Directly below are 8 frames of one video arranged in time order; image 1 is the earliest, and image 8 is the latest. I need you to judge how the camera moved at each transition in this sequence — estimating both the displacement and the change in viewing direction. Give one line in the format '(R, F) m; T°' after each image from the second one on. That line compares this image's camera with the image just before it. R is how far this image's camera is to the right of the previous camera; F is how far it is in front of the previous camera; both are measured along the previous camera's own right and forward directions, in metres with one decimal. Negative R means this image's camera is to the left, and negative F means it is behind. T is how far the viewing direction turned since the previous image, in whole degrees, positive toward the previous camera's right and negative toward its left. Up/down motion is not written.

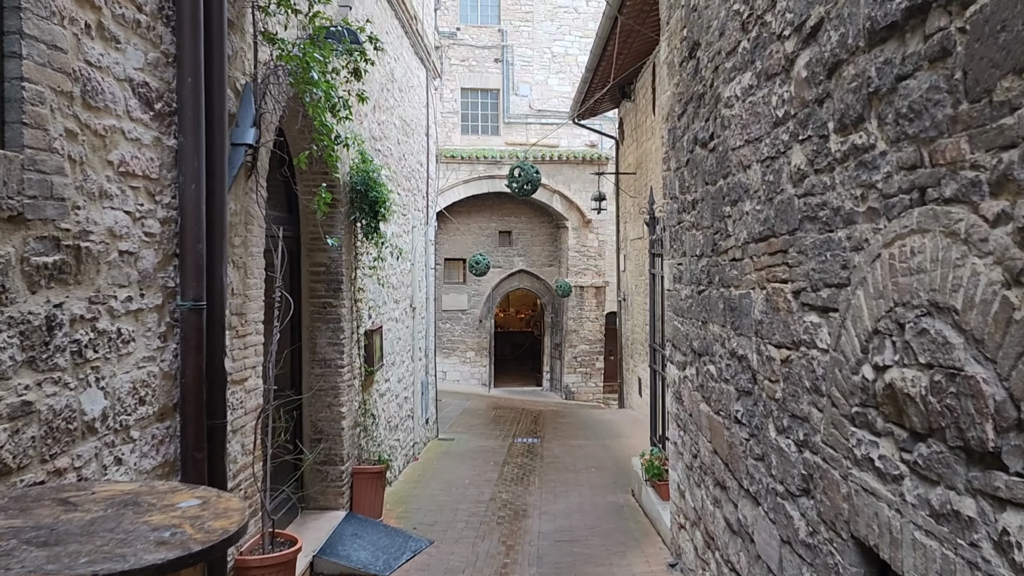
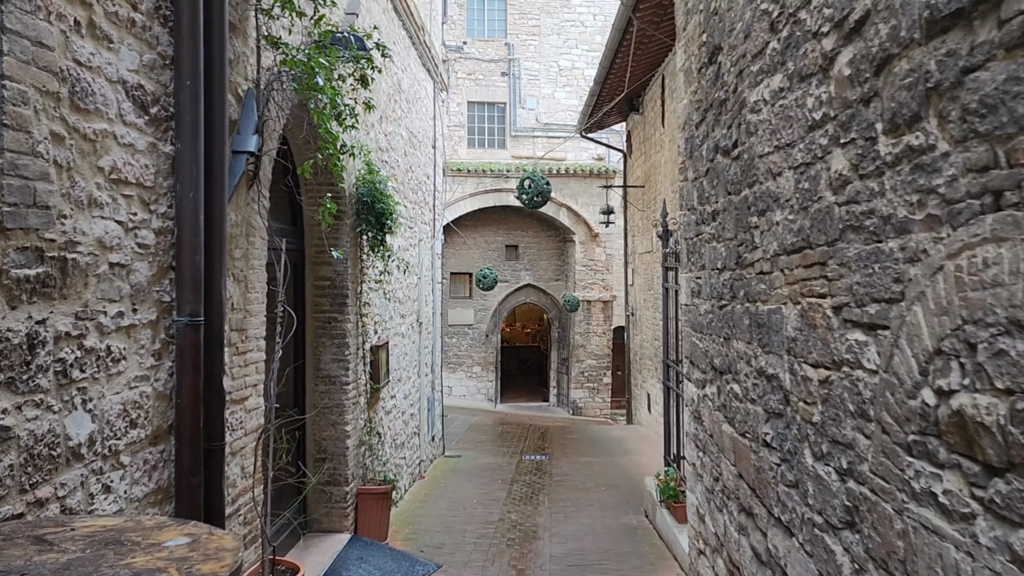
(0.0, +0.2) m; 0°
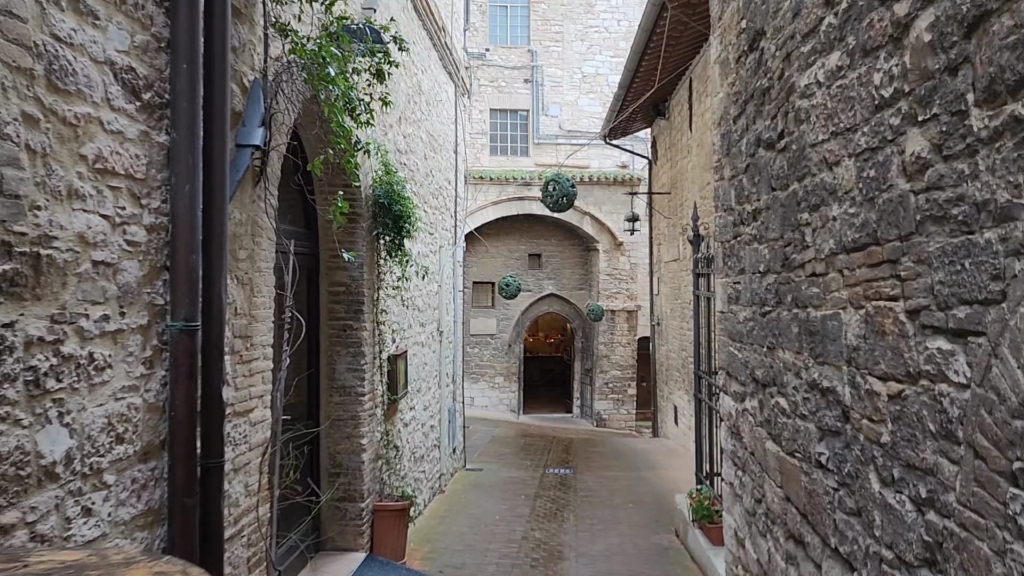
(0.0, +0.2) m; -2°
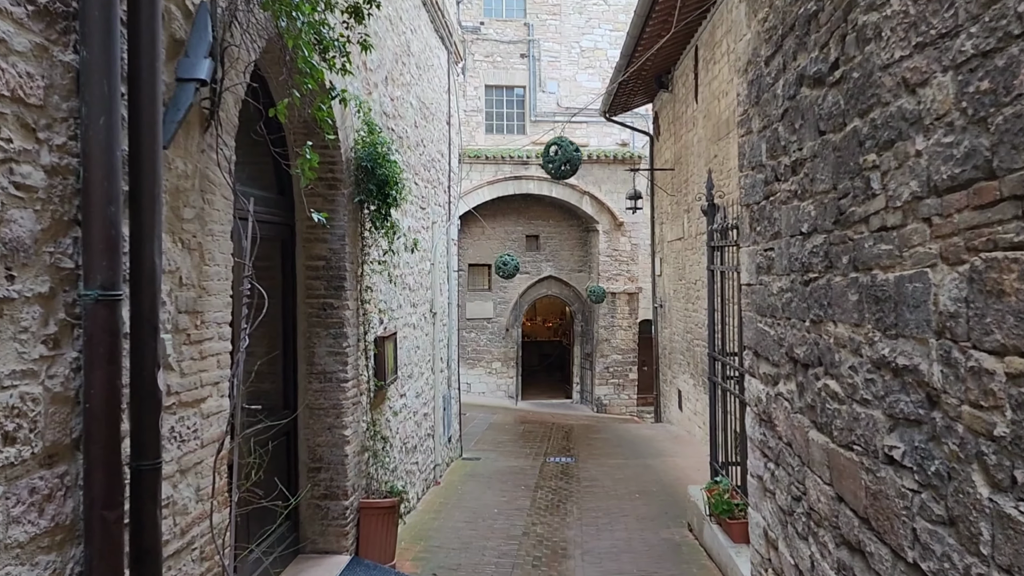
(0.0, +0.5) m; 0°
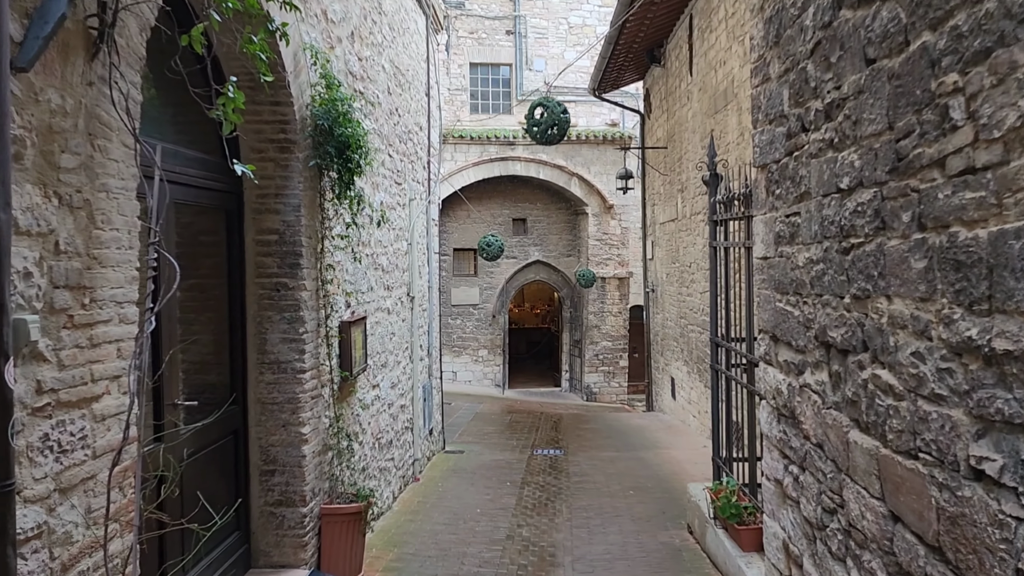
(0.0, +0.5) m; +1°
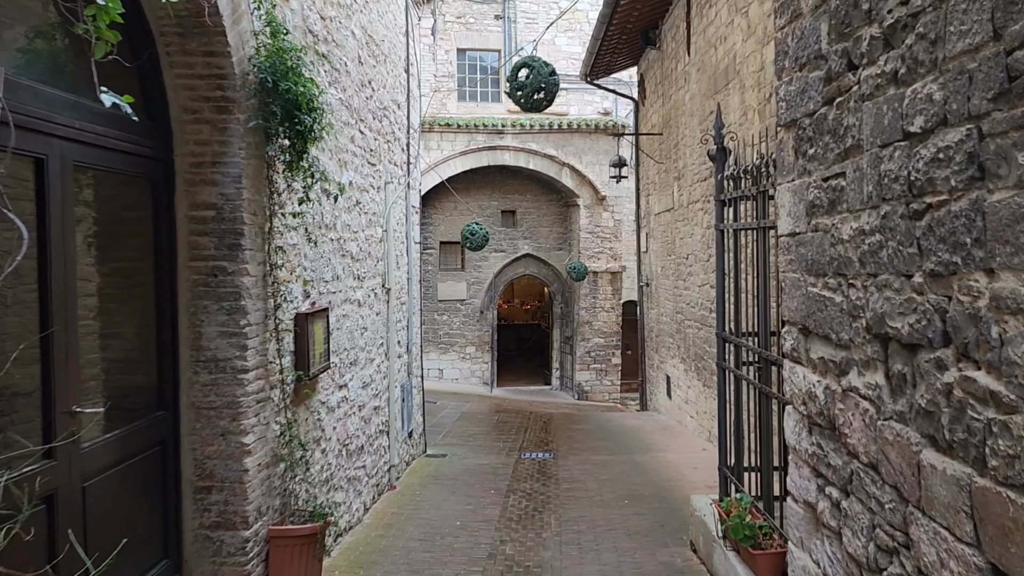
(+0.1, +0.5) m; +1°
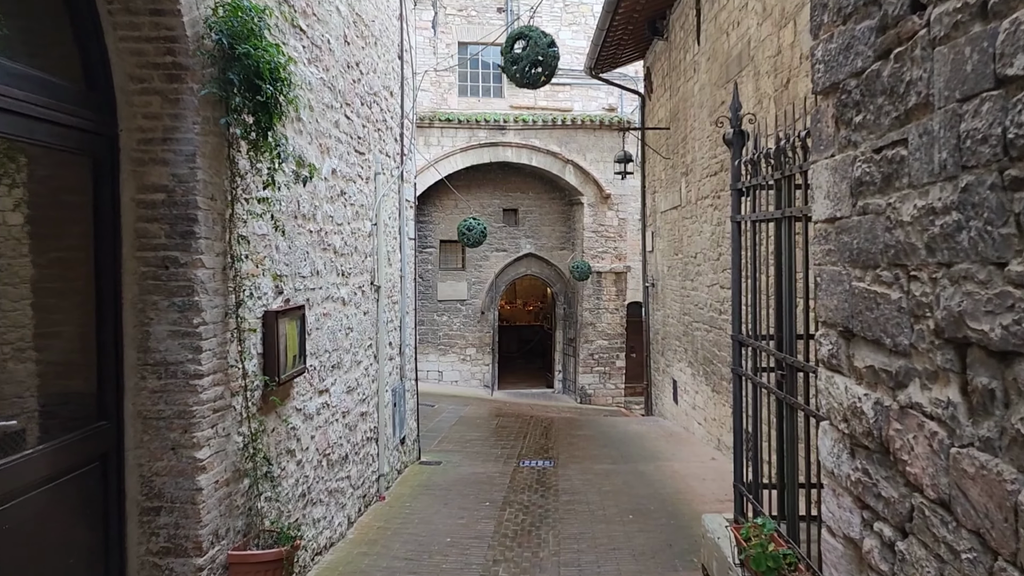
(0.0, +0.4) m; 0°
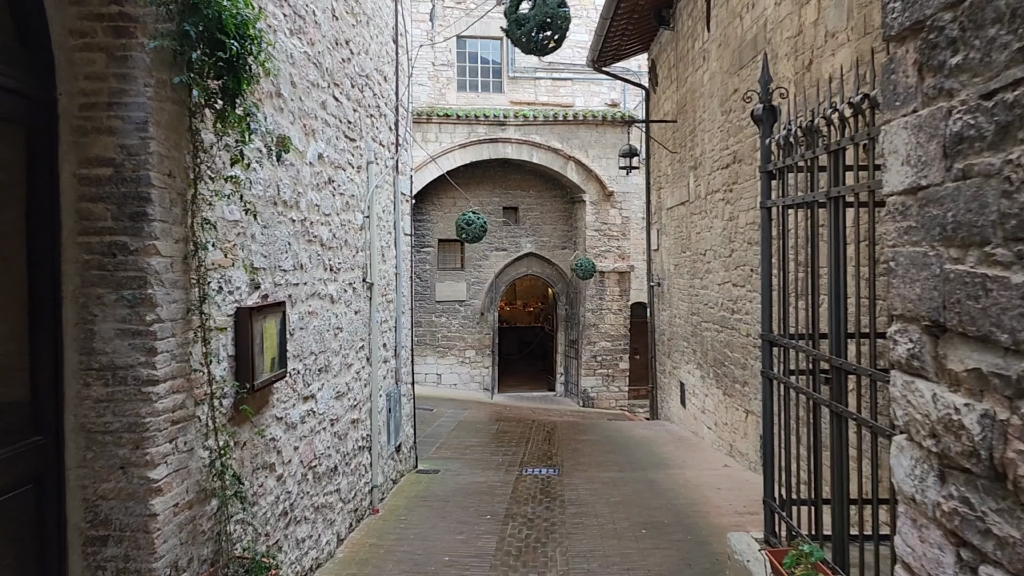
(0.0, +0.4) m; 0°
